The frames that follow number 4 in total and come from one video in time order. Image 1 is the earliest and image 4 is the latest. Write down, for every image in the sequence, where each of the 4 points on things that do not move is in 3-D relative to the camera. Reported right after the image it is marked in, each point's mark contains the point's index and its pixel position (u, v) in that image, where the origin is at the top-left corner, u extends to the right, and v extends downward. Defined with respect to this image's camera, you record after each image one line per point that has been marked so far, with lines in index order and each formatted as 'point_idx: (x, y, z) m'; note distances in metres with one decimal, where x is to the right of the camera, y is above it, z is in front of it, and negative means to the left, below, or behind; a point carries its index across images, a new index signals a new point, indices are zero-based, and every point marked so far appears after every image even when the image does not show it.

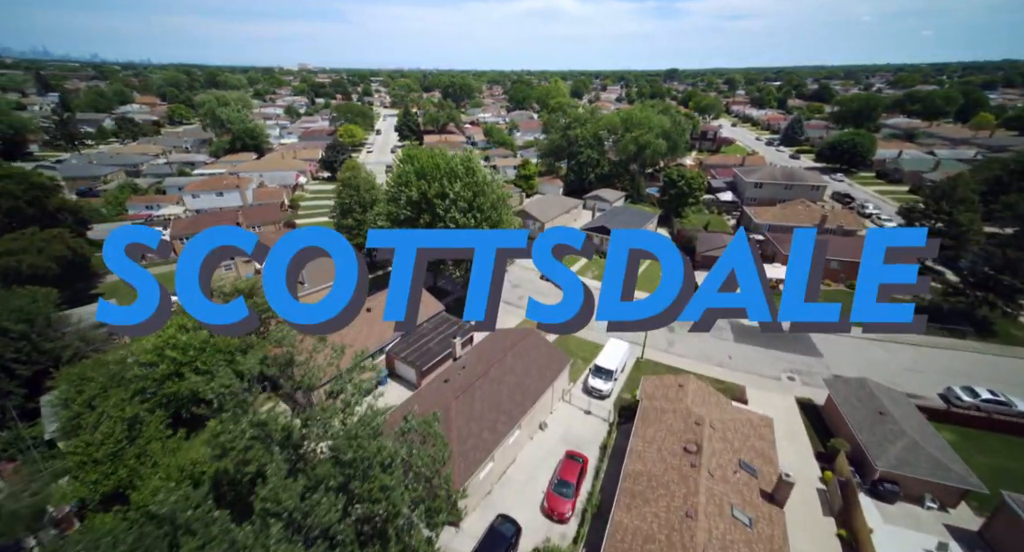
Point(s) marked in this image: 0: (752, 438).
0: (+11.4, -7.7, +19.3) m
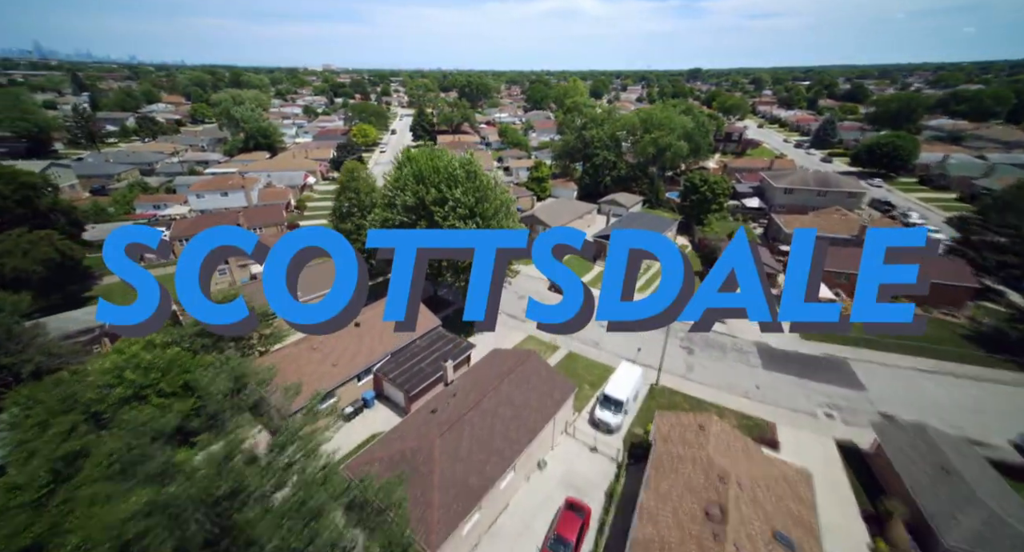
0: (+10.9, -8.8, +16.2) m
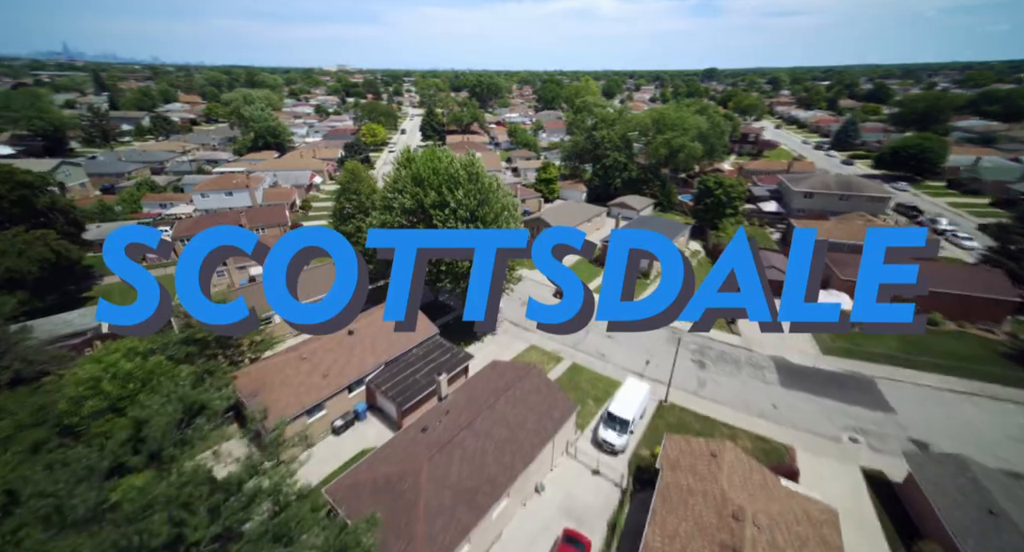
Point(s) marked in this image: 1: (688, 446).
0: (+10.6, -9.4, +14.5) m
1: (+7.9, -7.7, +18.4) m
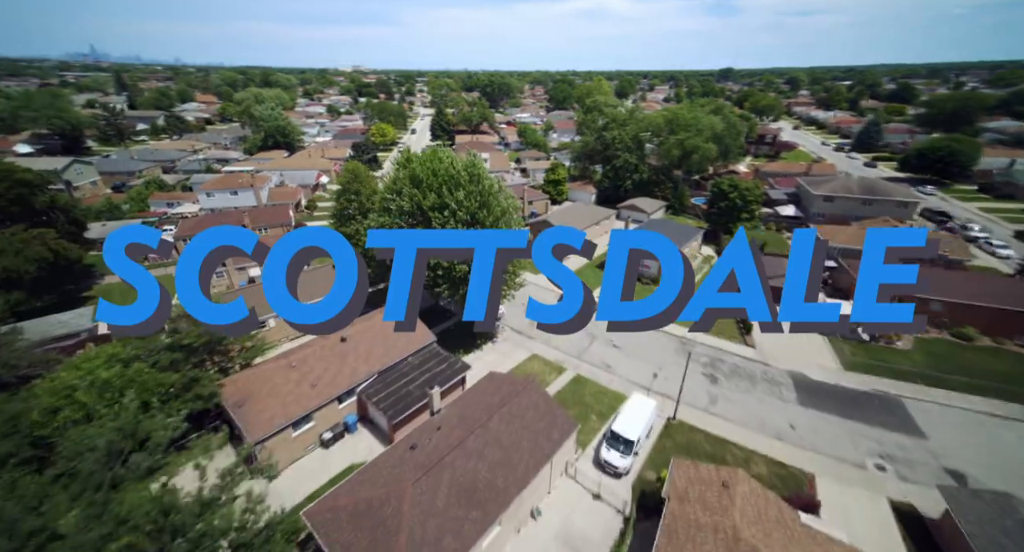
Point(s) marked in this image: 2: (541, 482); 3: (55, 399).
0: (+10.2, -10.0, +12.9) m
1: (+7.7, -8.2, +16.9) m
2: (+1.3, -9.4, +18.6) m
3: (-19.2, -5.1, +17.0) m
